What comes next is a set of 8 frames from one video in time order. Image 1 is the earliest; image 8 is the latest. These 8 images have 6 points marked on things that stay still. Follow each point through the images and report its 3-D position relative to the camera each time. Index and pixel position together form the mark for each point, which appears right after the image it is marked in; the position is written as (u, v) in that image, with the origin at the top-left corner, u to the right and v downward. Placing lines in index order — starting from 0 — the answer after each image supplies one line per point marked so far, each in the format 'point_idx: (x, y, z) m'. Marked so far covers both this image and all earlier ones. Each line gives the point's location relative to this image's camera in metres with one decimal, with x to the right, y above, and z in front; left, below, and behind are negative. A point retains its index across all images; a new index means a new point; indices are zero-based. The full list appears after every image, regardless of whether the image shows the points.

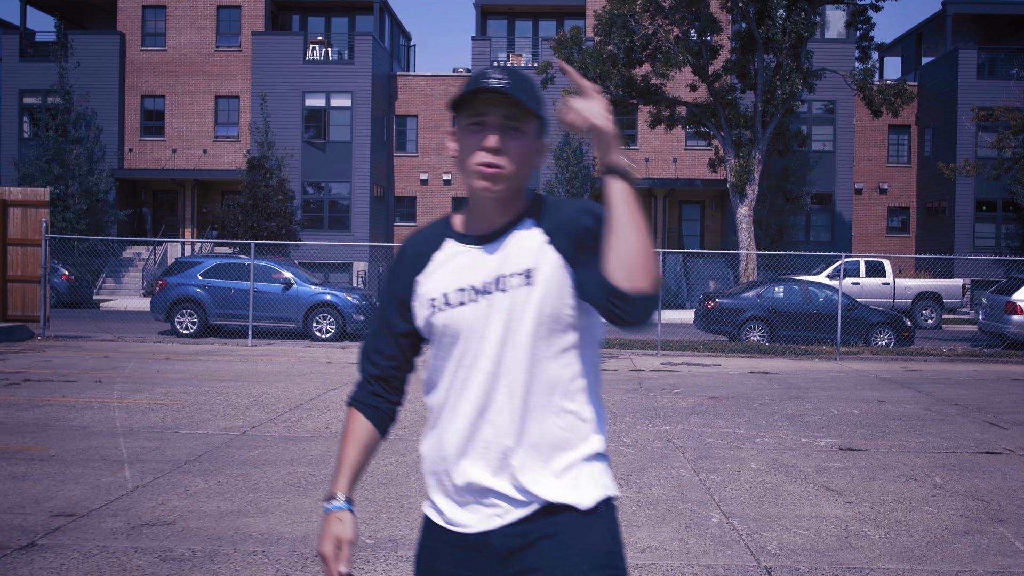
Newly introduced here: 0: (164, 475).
0: (-2.2, -1.2, +4.9) m
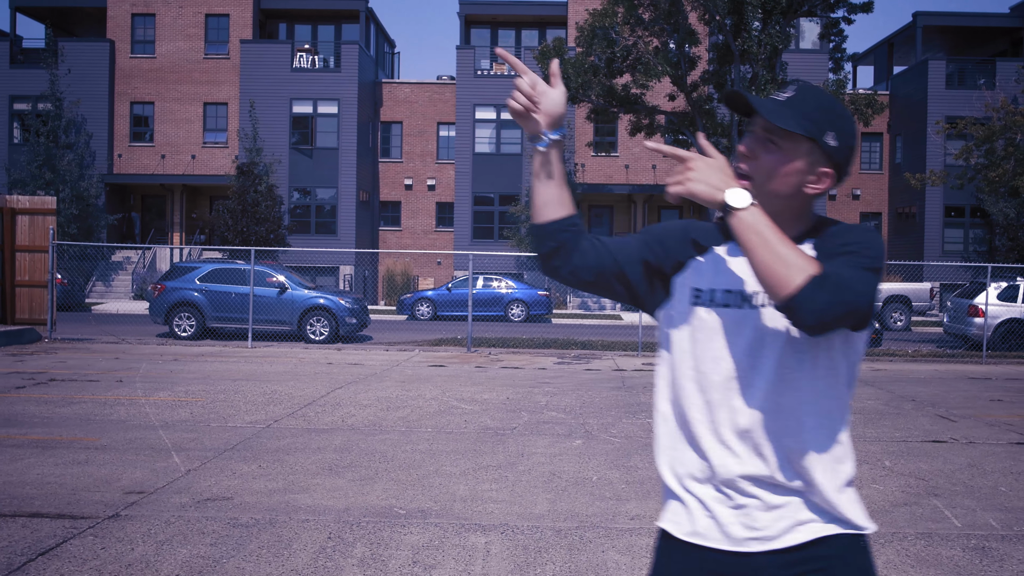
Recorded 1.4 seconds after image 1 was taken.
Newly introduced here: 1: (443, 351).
0: (-2.2, -1.2, +5.5) m
1: (-1.3, -1.2, +14.2) m
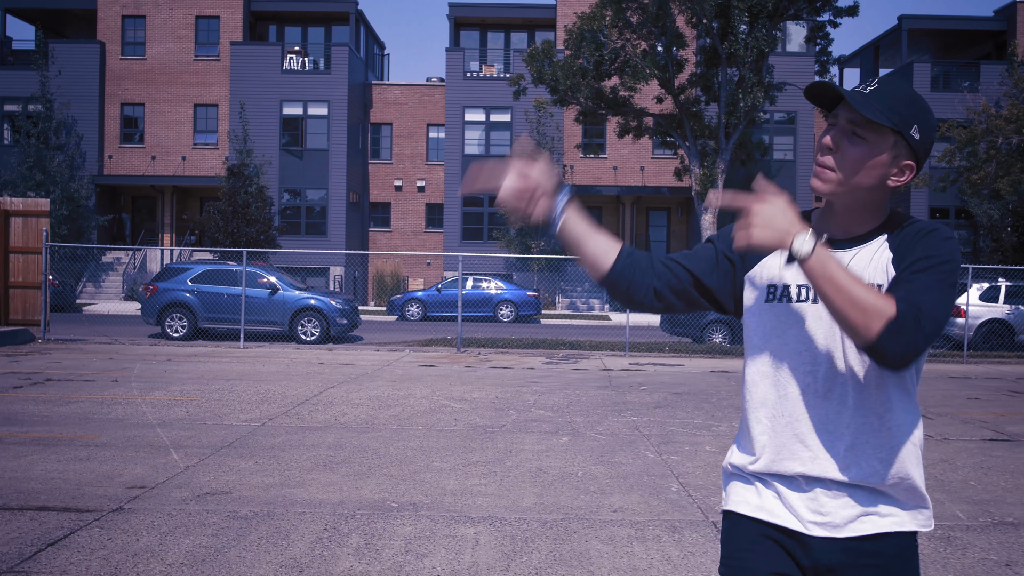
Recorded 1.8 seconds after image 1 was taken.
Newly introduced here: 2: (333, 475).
0: (-2.3, -1.3, +5.7) m
1: (-1.5, -1.2, +14.4) m
2: (-1.3, -1.3, +5.4) m
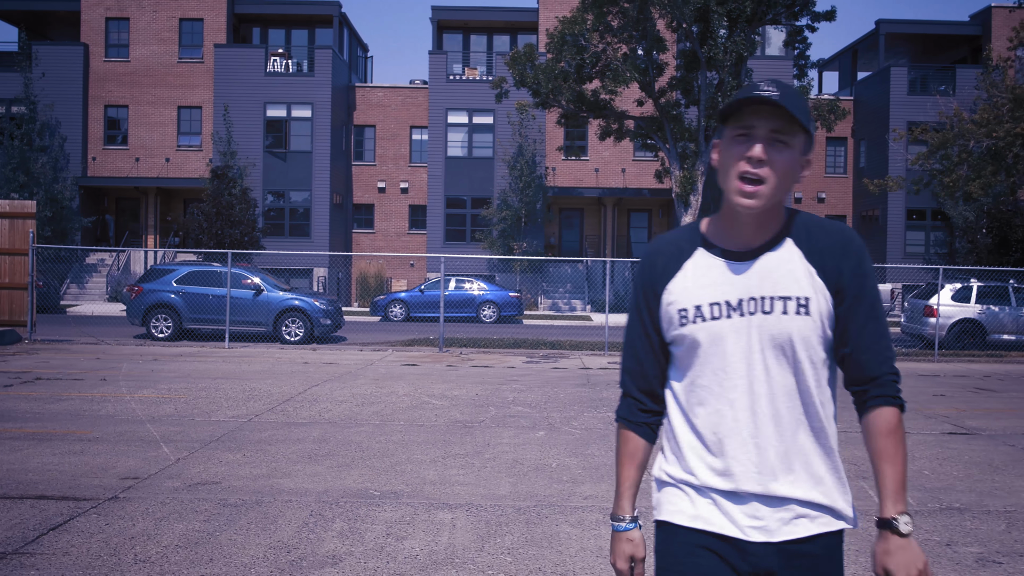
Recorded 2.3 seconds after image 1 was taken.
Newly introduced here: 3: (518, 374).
0: (-2.4, -1.3, +5.9) m
1: (-1.8, -1.2, +14.6) m
2: (-1.4, -1.3, +5.7) m
3: (+0.1, -1.3, +11.5) m
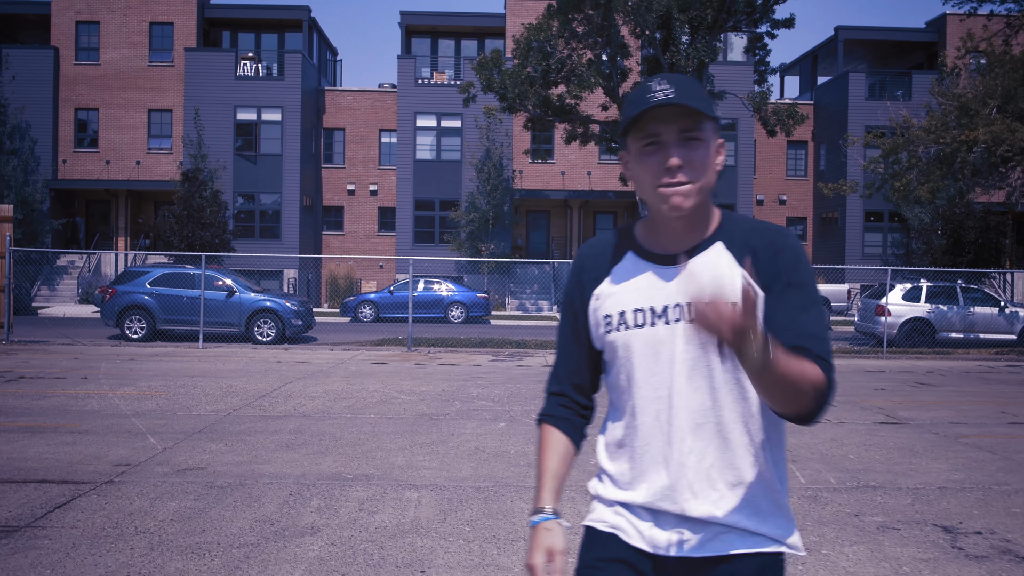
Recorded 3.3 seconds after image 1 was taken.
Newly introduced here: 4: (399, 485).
0: (-2.8, -1.3, +6.4) m
1: (-2.5, -1.2, +15.1) m
2: (-1.7, -1.3, +6.2) m
3: (-0.4, -1.3, +12.1) m
4: (-0.8, -1.4, +5.5) m
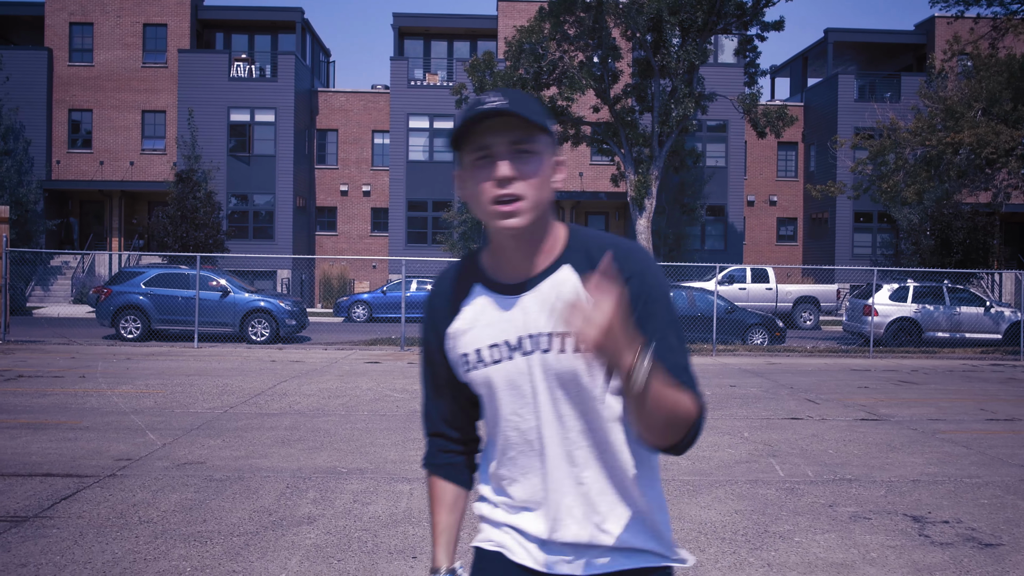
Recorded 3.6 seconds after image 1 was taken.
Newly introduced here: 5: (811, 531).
0: (-2.8, -1.3, +6.6) m
1: (-2.7, -1.2, +15.3) m
2: (-1.8, -1.3, +6.4) m
3: (-0.6, -1.3, +12.3) m
4: (-0.9, -1.4, +5.7) m
5: (+1.8, -1.4, +4.6) m
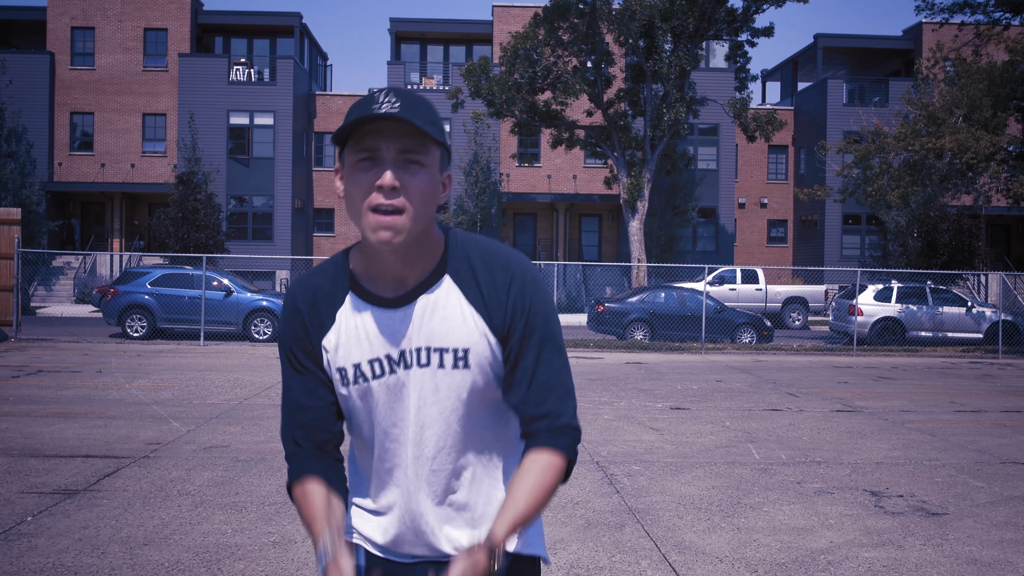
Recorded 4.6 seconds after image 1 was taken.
0: (-2.9, -1.3, +7.1) m
1: (-2.7, -1.2, +15.8) m
2: (-1.9, -1.3, +6.9) m
3: (-0.7, -1.3, +12.8) m
4: (-0.9, -1.4, +6.2) m
5: (+1.8, -1.4, +5.1) m
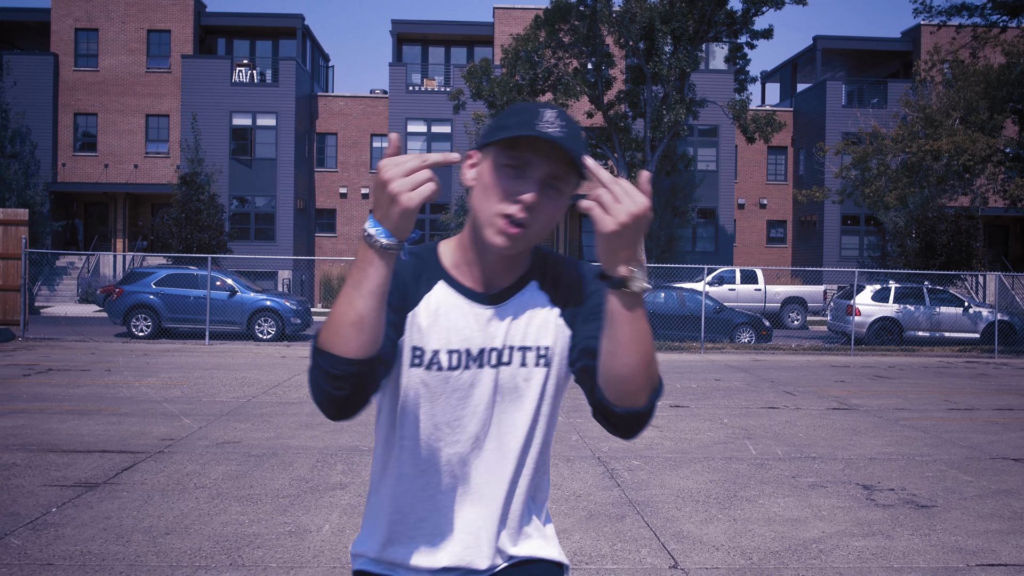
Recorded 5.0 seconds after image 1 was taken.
0: (-2.8, -1.3, +7.3) m
1: (-2.7, -1.2, +16.0) m
2: (-1.8, -1.3, +7.1) m
3: (-0.6, -1.3, +13.0) m
4: (-0.9, -1.4, +6.4) m
5: (+1.8, -1.4, +5.3) m
